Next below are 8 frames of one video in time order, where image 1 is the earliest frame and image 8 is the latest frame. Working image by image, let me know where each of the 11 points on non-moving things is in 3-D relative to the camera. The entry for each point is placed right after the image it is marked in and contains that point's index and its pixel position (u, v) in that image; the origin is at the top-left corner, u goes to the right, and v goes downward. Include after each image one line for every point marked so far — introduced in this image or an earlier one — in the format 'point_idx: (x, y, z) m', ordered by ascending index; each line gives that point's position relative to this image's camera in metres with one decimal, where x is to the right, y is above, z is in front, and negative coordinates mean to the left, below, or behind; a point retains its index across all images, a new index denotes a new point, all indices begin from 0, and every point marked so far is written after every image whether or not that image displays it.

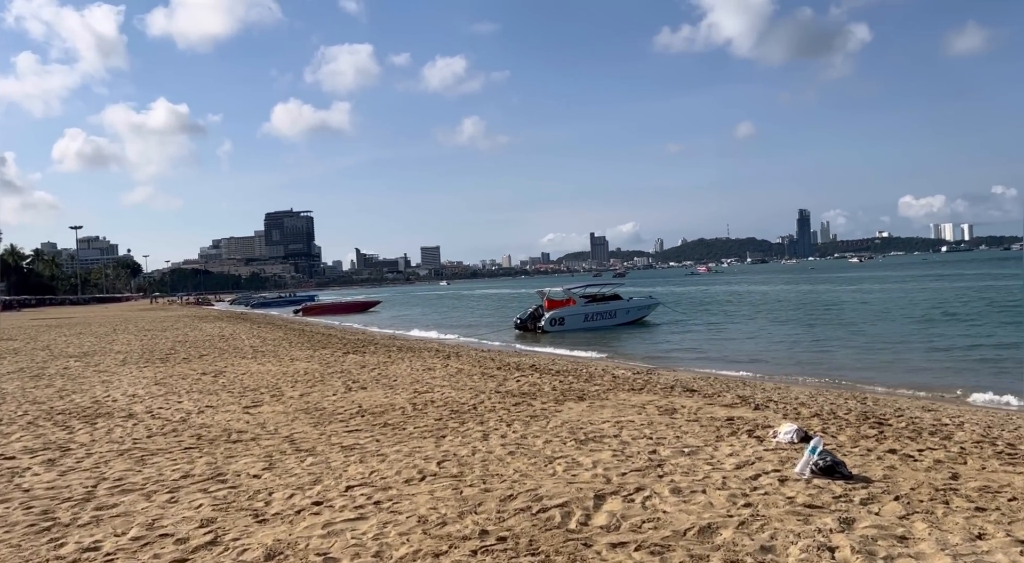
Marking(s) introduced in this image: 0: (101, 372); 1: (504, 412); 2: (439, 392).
0: (-6.1, -1.6, +12.7) m
1: (-0.1, -0.9, +5.9) m
2: (-0.6, -1.0, +7.3) m
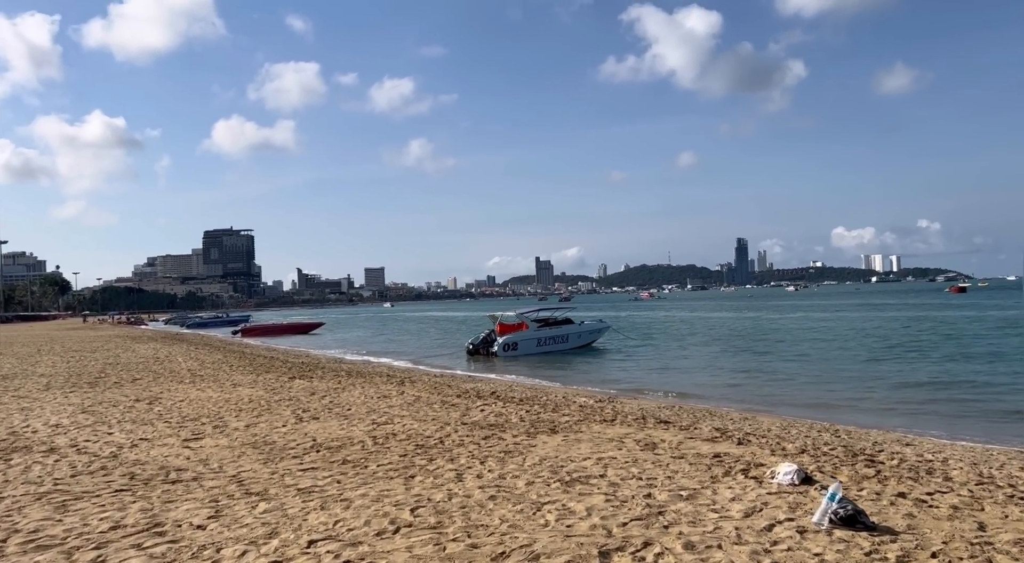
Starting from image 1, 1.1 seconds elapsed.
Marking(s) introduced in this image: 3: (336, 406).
0: (-6.7, -1.8, +11.8) m
1: (-0.2, -1.1, +5.4) m
2: (-0.9, -1.1, +6.8) m
3: (-1.8, -1.3, +8.7) m
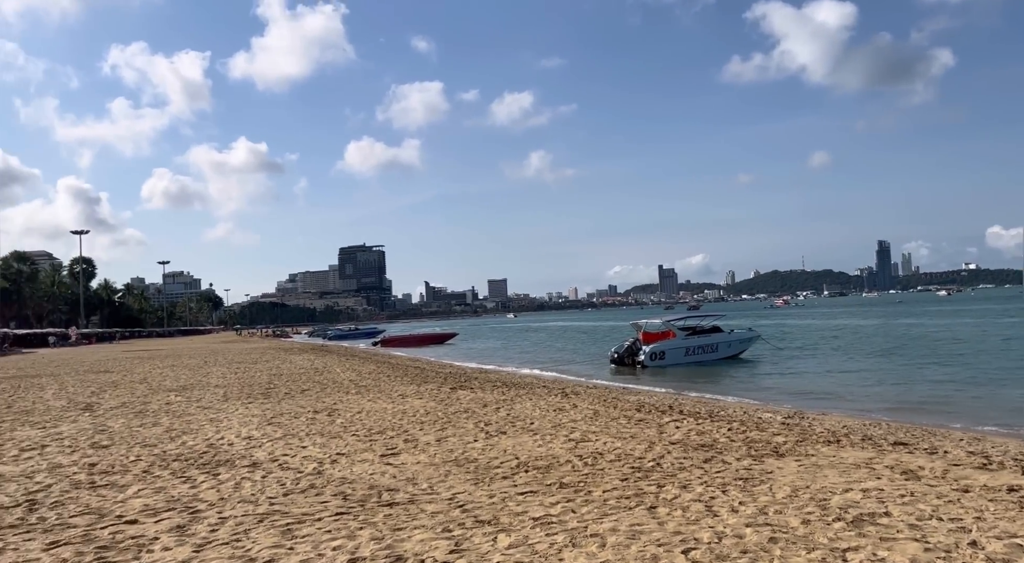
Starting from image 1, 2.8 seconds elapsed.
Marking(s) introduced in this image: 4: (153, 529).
0: (-4.3, -2.0, +12.2) m
1: (+1.1, -1.1, +4.9) m
2: (+0.7, -1.2, +6.3) m
3: (+0.1, -1.4, +8.3) m
4: (-2.1, -1.5, +5.2) m
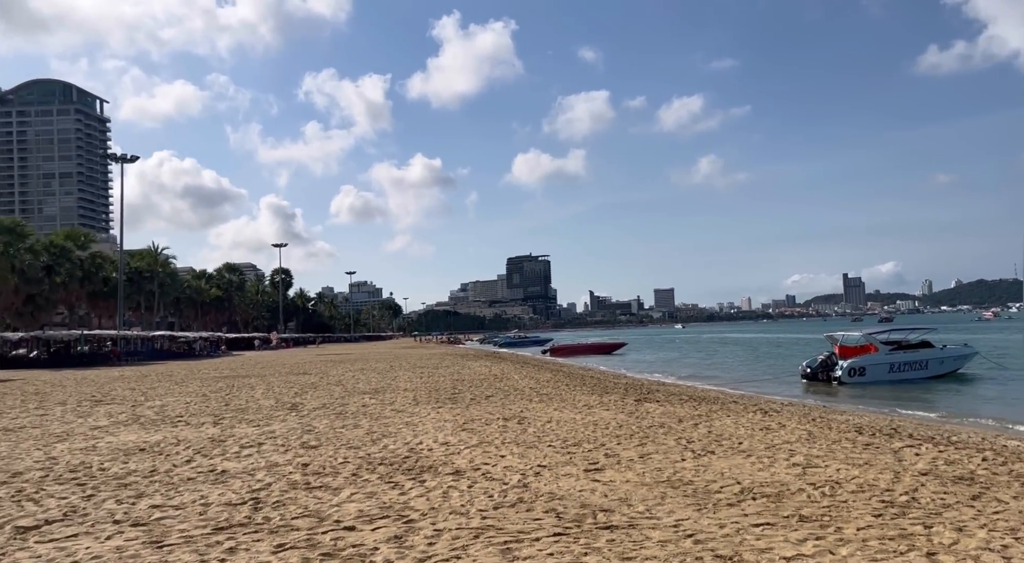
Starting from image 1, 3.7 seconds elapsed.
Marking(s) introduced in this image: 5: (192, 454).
0: (-1.6, -2.1, +12.4) m
1: (+2.2, -1.1, +4.1) m
2: (+2.1, -1.2, +5.7) m
3: (+1.9, -1.4, +7.7) m
4: (-0.9, -1.5, +5.2) m
5: (-5.2, -2.8, +13.6) m
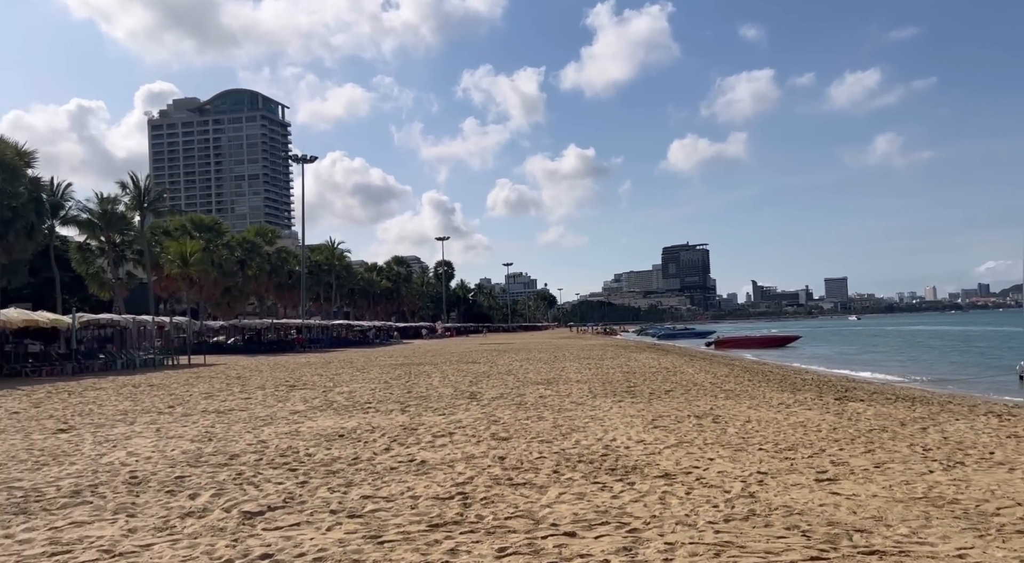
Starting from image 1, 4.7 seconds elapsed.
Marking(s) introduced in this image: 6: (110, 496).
0: (+1.2, -2.0, +12.1) m
1: (+3.3, -1.1, +3.3) m
2: (+3.5, -1.2, +4.8) m
3: (+3.7, -1.3, +6.9) m
4: (+0.5, -1.5, +4.9) m
5: (-2.1, -2.7, +14.1) m
6: (-4.8, -2.6, +10.2) m
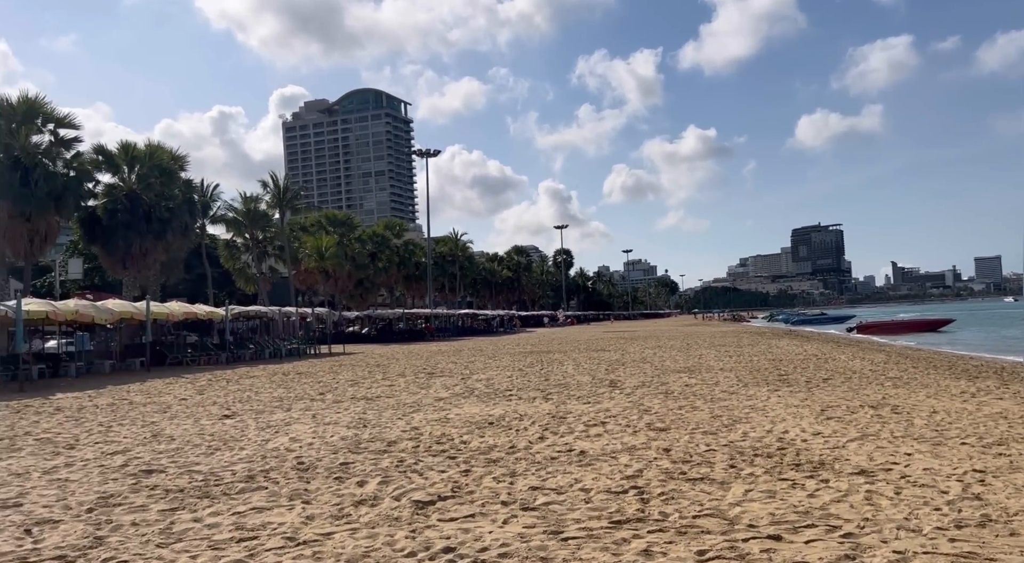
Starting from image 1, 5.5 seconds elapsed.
0: (+3.4, -1.8, +11.5) m
1: (+4.1, -0.9, +2.5) m
2: (+4.5, -1.0, +3.9) m
3: (+5.1, -1.1, +5.9) m
4: (+1.6, -1.4, +4.5) m
5: (+0.5, -2.5, +13.9) m
6: (-2.8, -2.5, +10.5) m
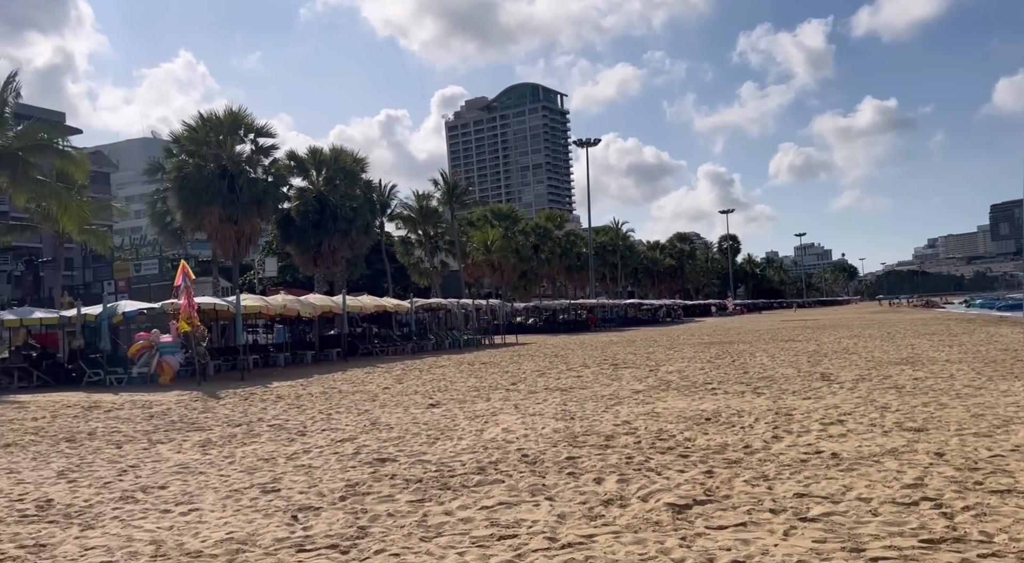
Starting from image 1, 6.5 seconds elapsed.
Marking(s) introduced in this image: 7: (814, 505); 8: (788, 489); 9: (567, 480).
0: (+6.4, -1.5, +10.1) m
1: (+5.1, -0.8, +1.1) m
2: (+5.8, -0.9, +2.5) m
3: (+6.8, -1.0, +4.3) m
4: (+3.1, -1.3, +3.7) m
5: (+4.0, -2.3, +13.2) m
6: (+0.1, -2.4, +10.5) m
7: (+2.4, -1.8, +6.7) m
8: (+2.5, -1.9, +7.6) m
9: (+0.6, -2.2, +9.5) m
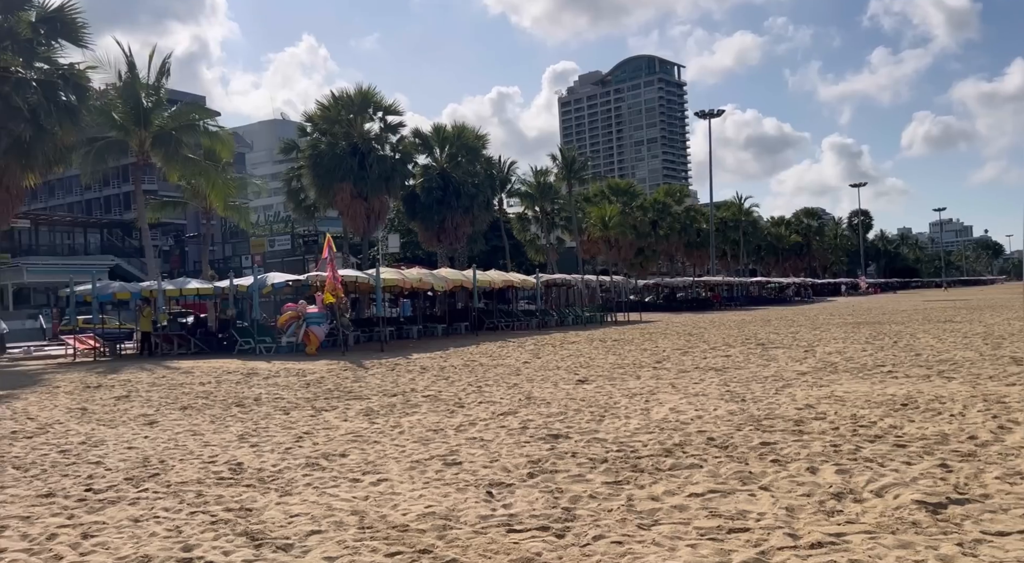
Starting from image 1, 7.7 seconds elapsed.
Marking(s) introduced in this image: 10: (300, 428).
0: (+8.5, -1.3, +8.5) m
1: (+5.9, -0.8, -0.2) m
2: (+6.8, -0.8, +1.0) m
3: (+8.0, -0.9, +2.7) m
4: (+4.2, -1.2, +2.6) m
5: (+6.6, -1.9, +11.8) m
6: (+2.3, -2.1, +9.8) m
7: (+4.0, -1.6, +5.7) m
8: (+4.2, -1.6, +6.5) m
9: (+2.7, -1.9, +8.7) m
10: (-4.2, -2.9, +16.6) m
